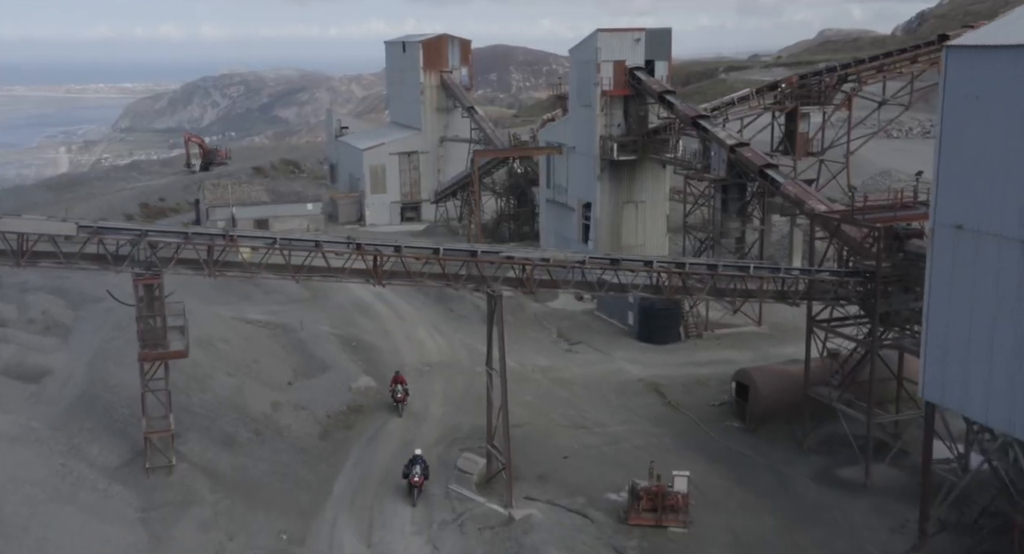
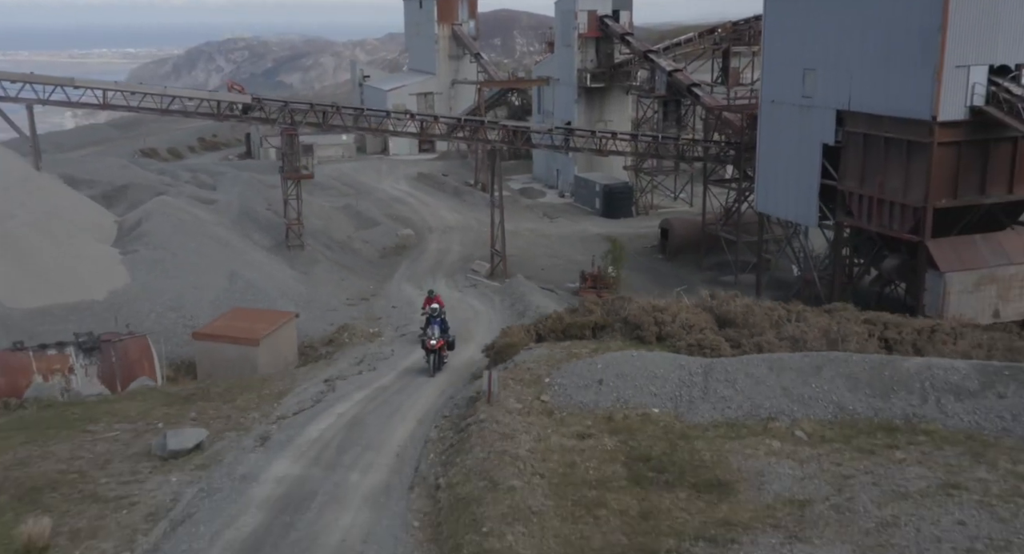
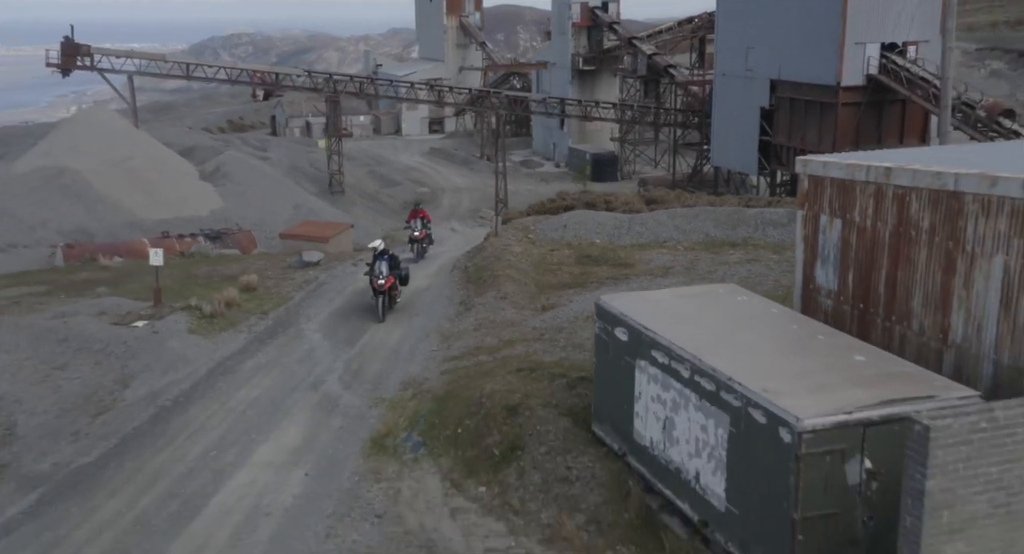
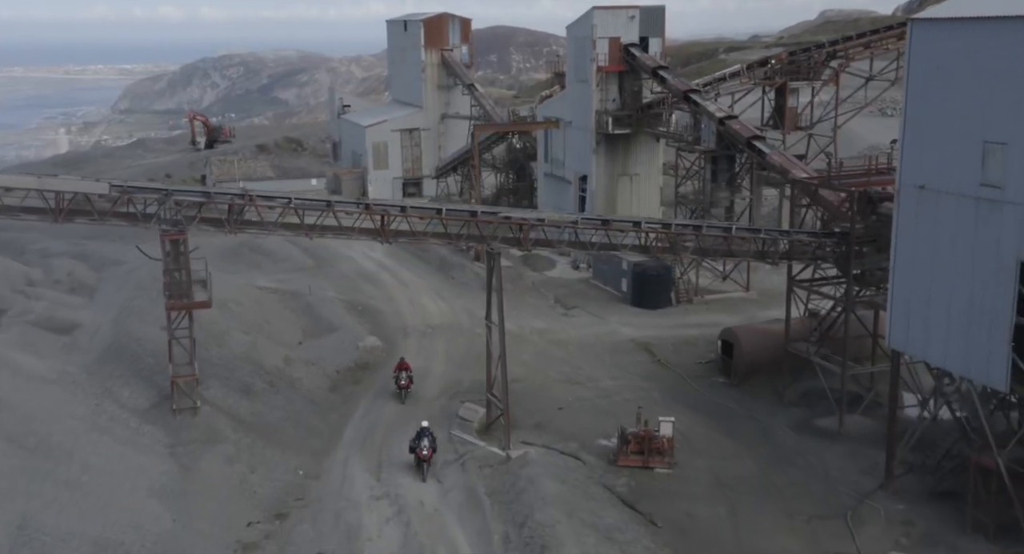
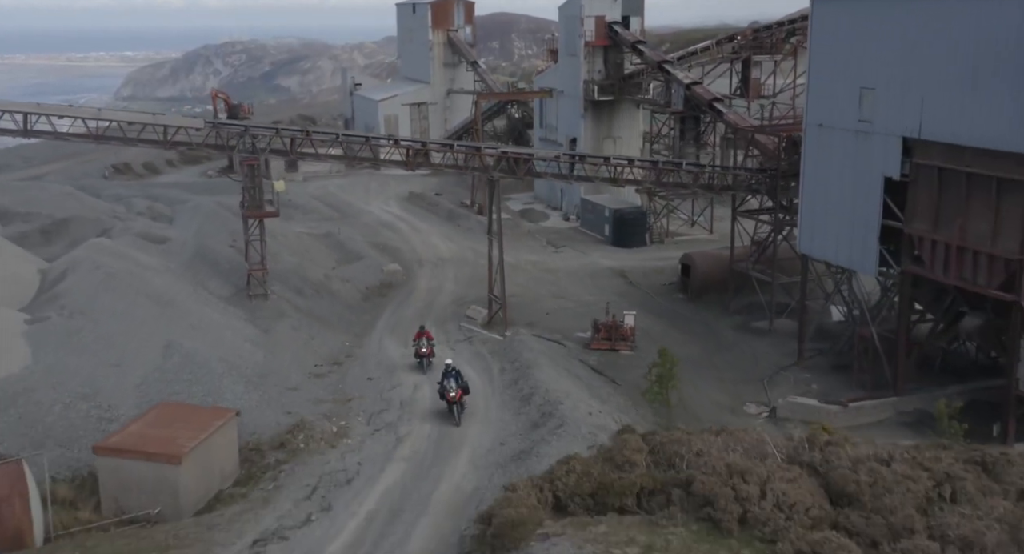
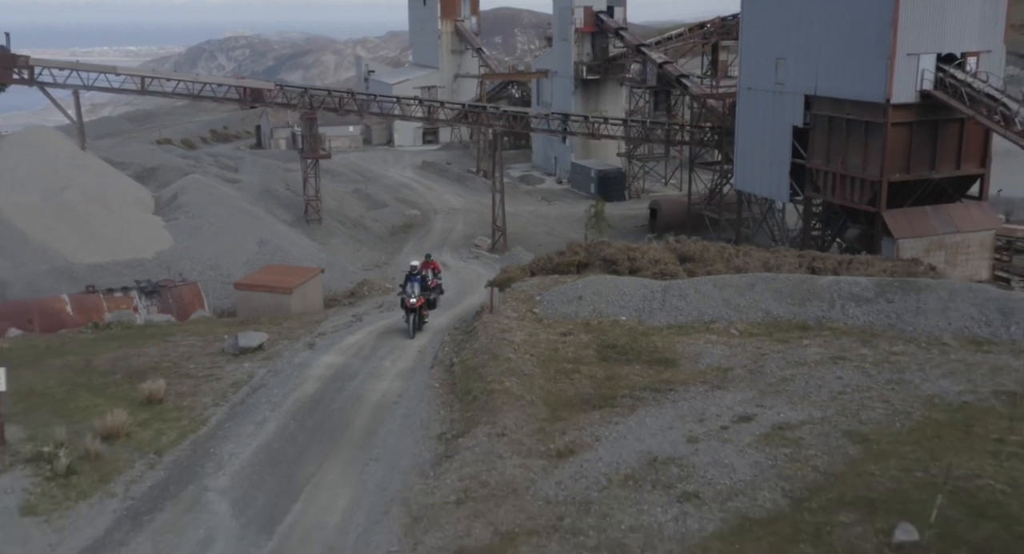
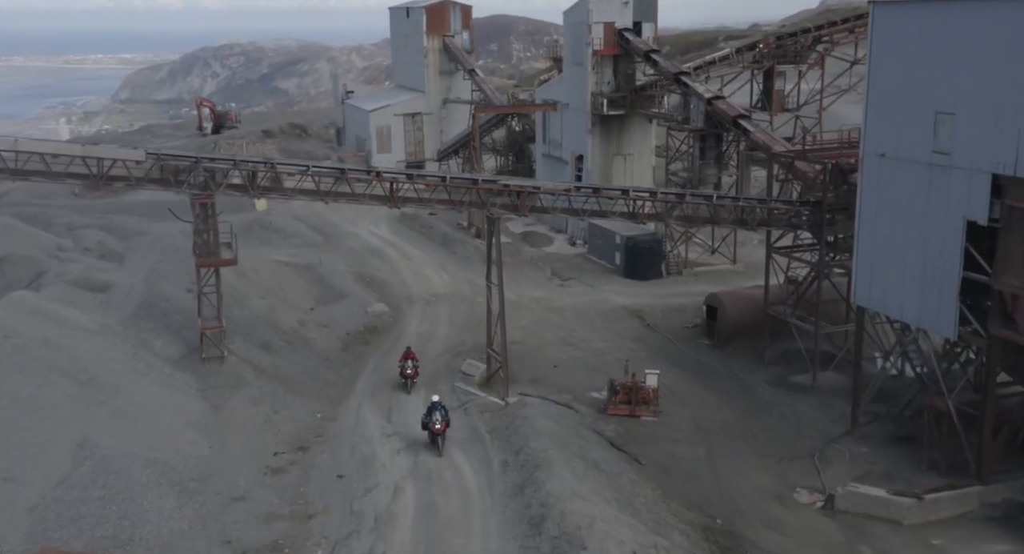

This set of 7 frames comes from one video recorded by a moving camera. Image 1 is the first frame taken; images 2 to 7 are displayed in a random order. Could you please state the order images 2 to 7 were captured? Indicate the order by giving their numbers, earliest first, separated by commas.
4, 7, 5, 2, 6, 3
